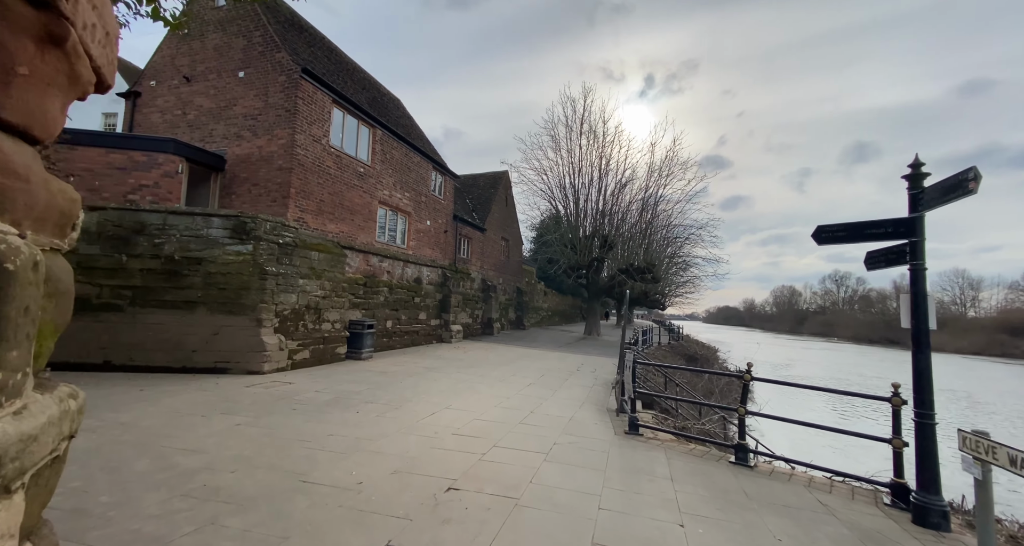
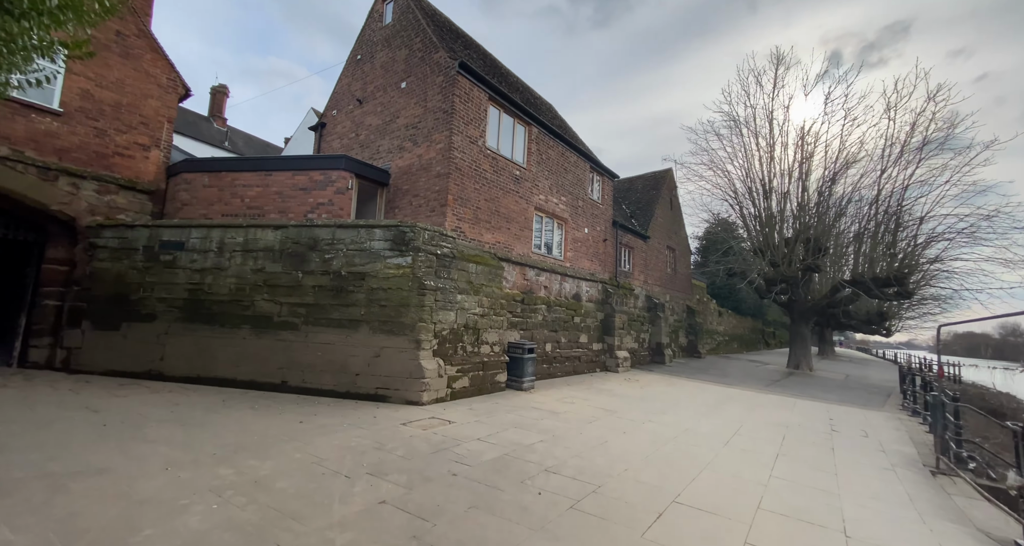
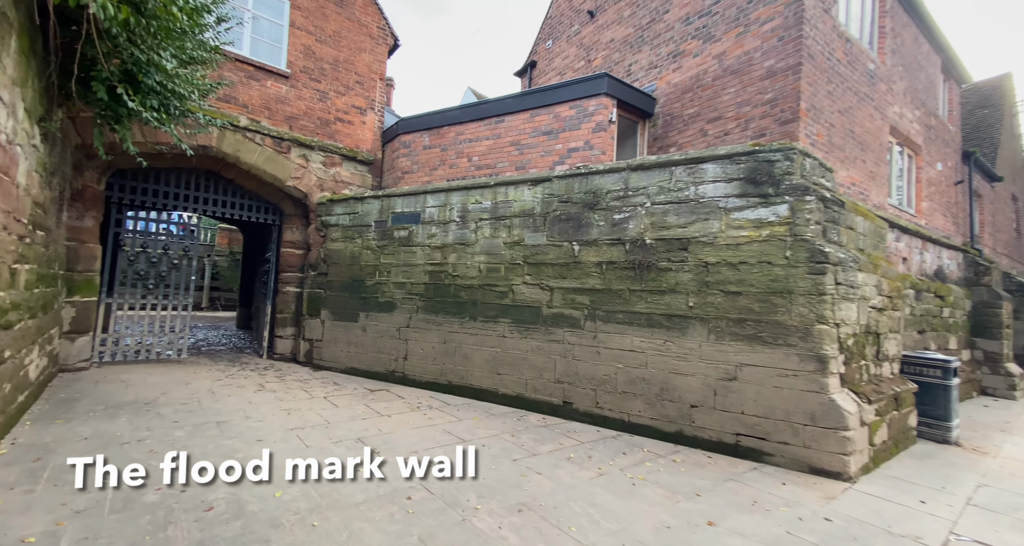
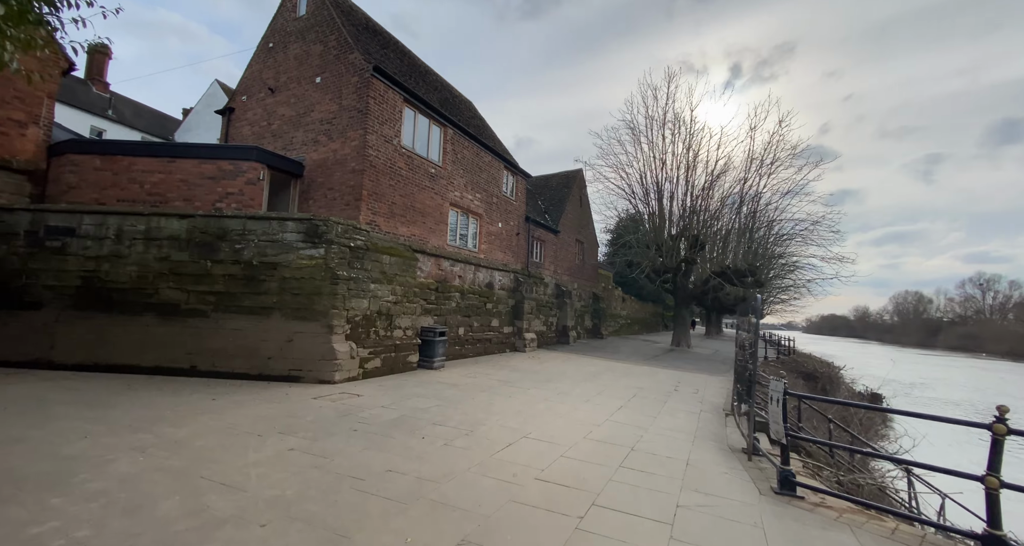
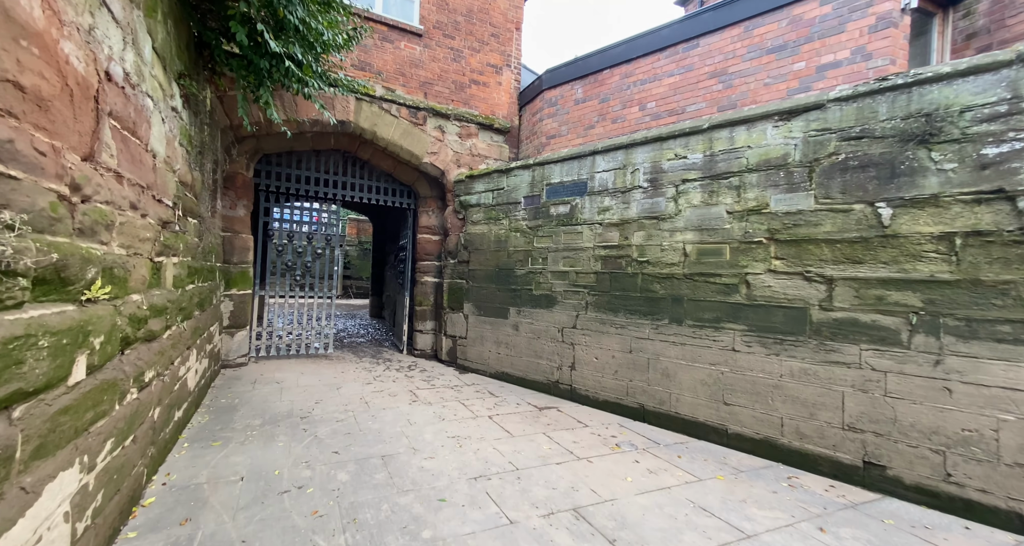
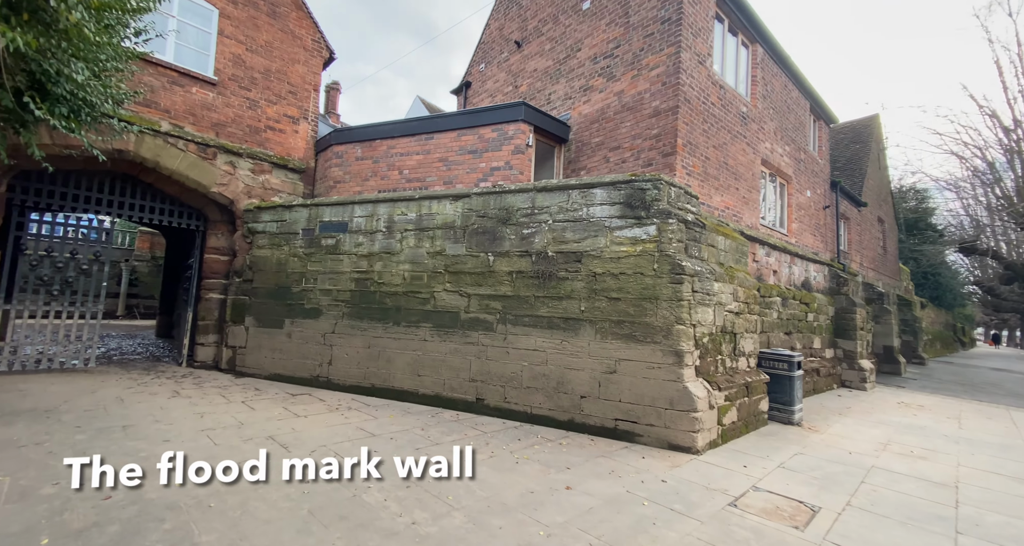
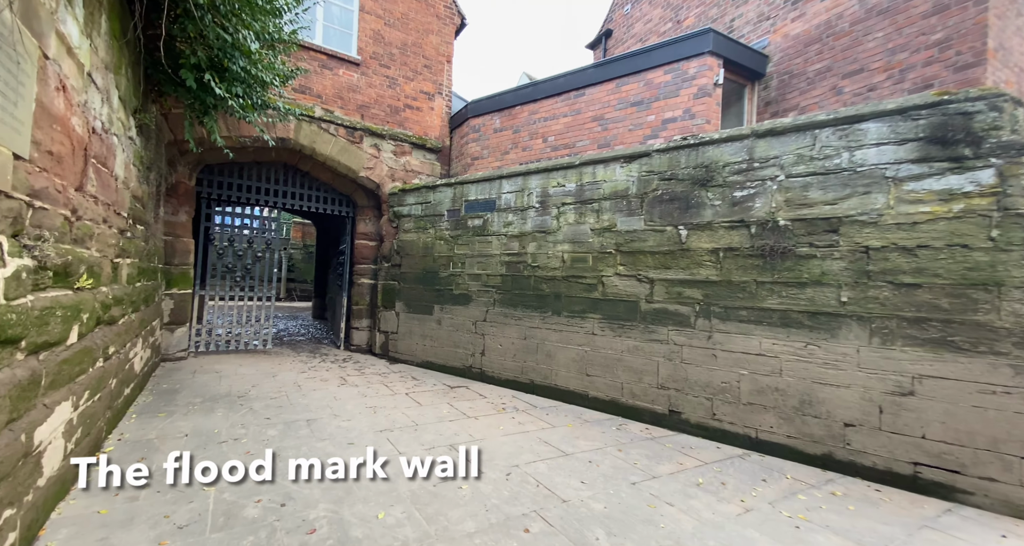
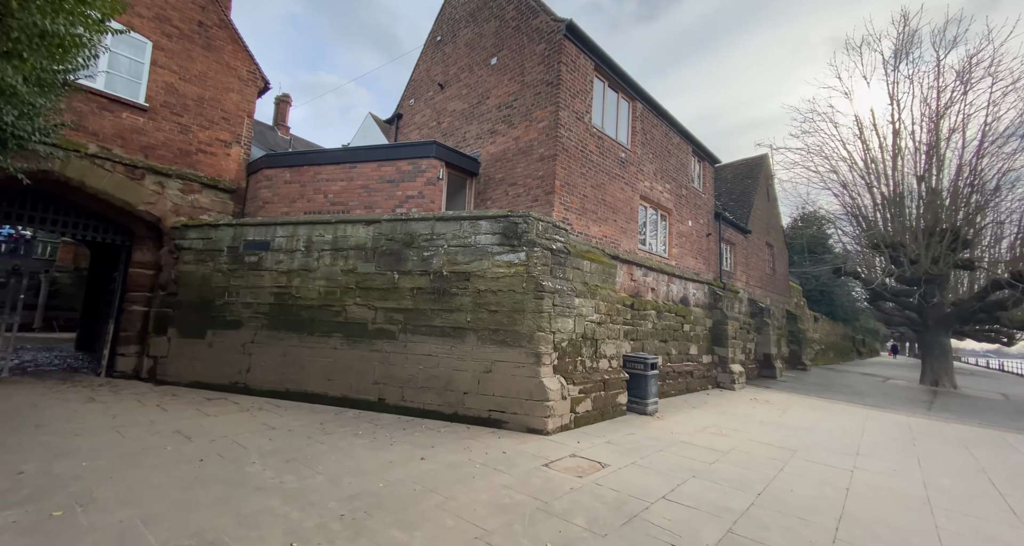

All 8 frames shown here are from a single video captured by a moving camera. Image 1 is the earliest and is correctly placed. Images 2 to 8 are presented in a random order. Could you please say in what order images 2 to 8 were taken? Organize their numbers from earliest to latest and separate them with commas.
4, 2, 8, 6, 3, 7, 5
